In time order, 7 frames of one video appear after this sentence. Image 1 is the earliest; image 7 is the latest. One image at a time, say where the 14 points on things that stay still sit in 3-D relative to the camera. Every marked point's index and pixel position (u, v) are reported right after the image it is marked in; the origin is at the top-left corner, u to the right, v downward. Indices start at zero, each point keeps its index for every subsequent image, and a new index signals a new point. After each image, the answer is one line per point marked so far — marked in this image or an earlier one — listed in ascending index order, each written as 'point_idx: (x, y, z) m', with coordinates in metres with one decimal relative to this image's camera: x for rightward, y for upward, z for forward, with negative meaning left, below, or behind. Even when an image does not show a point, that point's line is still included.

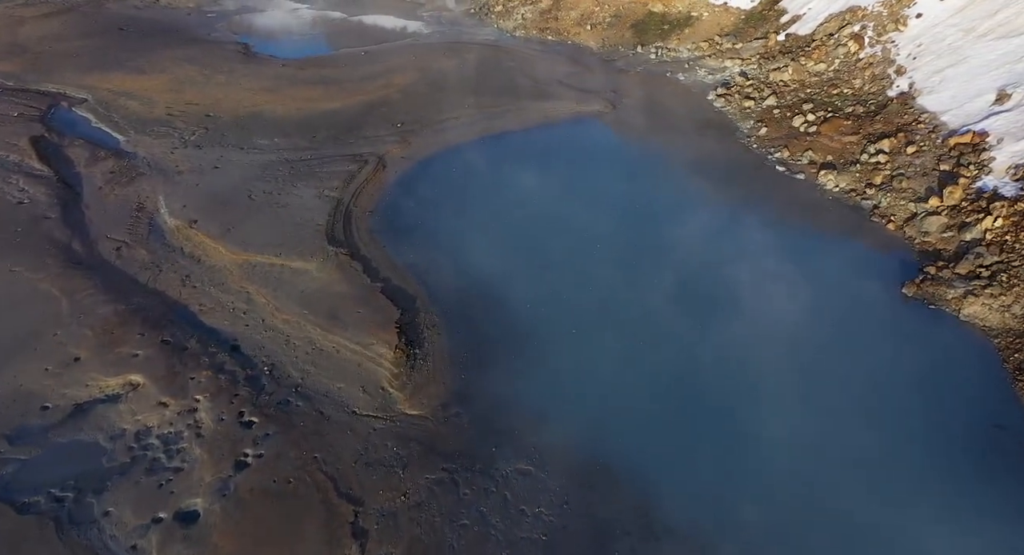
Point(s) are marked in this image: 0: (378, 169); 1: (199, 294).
0: (-3.4, +2.7, +16.3) m
1: (-5.9, -0.3, +11.9) m
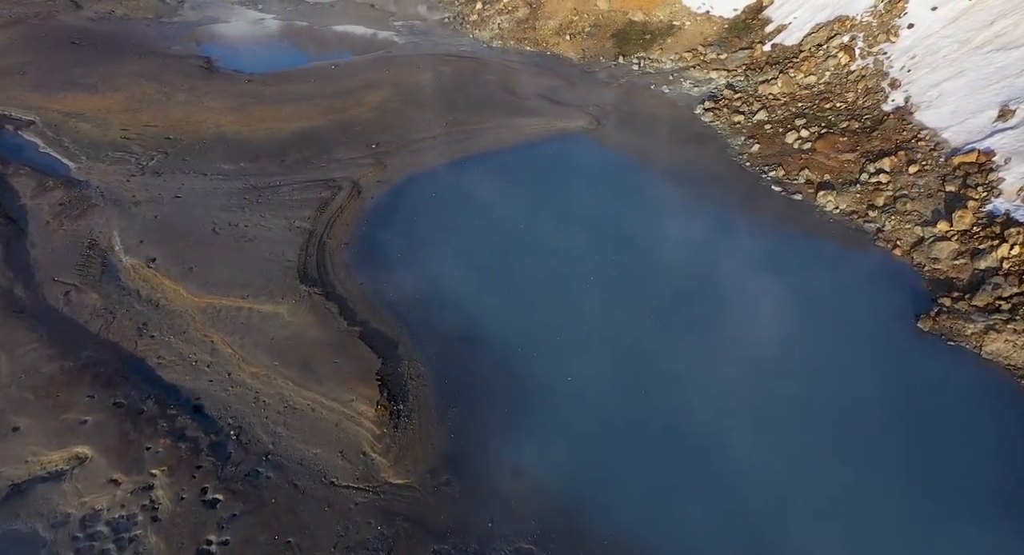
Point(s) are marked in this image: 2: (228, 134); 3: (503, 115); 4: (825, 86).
0: (-3.8, +1.9, +15.3) m
1: (-6.0, -1.2, +10.8) m
2: (-7.8, +3.9, +17.5) m
3: (-0.3, +4.8, +18.9) m
4: (+8.7, +5.3, +17.7) m
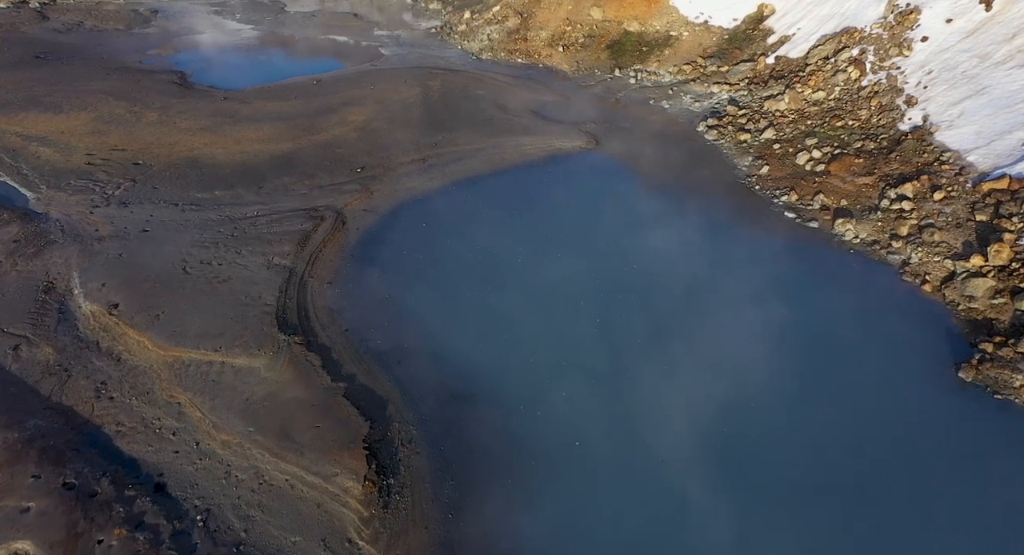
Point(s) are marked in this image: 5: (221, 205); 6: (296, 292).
0: (-3.9, +1.1, +14.2) m
1: (-6.0, -2.0, +9.7) m
2: (-7.9, +3.0, +16.3) m
3: (-0.5, +4.0, +17.9) m
4: (+8.5, +4.6, +16.8) m
5: (-6.7, +1.7, +14.6) m
6: (-4.1, -0.3, +12.2) m
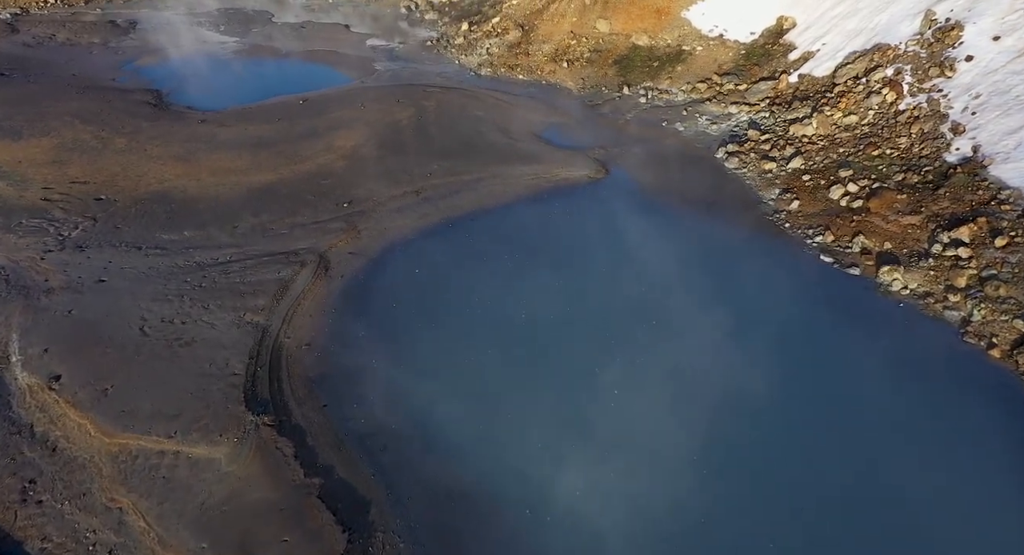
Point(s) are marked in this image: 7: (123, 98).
0: (-3.8, +0.1, +12.6) m
1: (-5.9, -3.0, +8.1) m
2: (-7.9, +2.0, +14.8) m
3: (-0.4, +3.0, +16.3) m
4: (+8.6, +3.6, +15.3) m
5: (-6.6, +0.6, +13.1) m
6: (-4.0, -1.3, +10.6) m
7: (-11.8, +5.4, +19.4) m
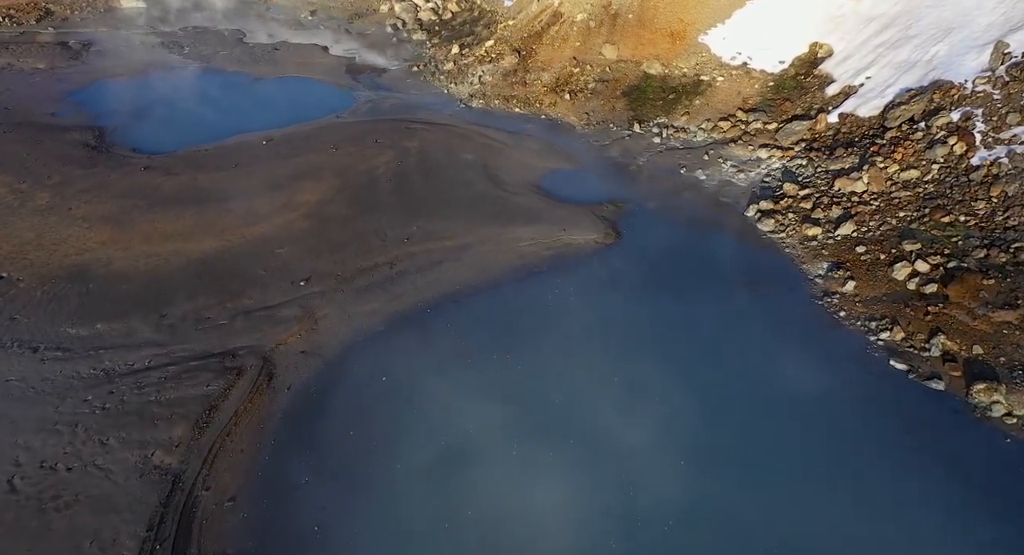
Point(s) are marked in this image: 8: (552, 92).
0: (-4.0, -1.7, +10.0) m
1: (-6.0, -4.8, +5.4) m
2: (-8.0, +0.2, +12.2) m
3: (-0.6, +1.2, +13.7) m
4: (+8.4, +1.8, +12.7) m
5: (-6.7, -1.2, +10.4) m
6: (-4.2, -3.1, +8.0) m
7: (-11.9, +3.6, +16.8) m
8: (+1.2, +5.4, +18.7) m
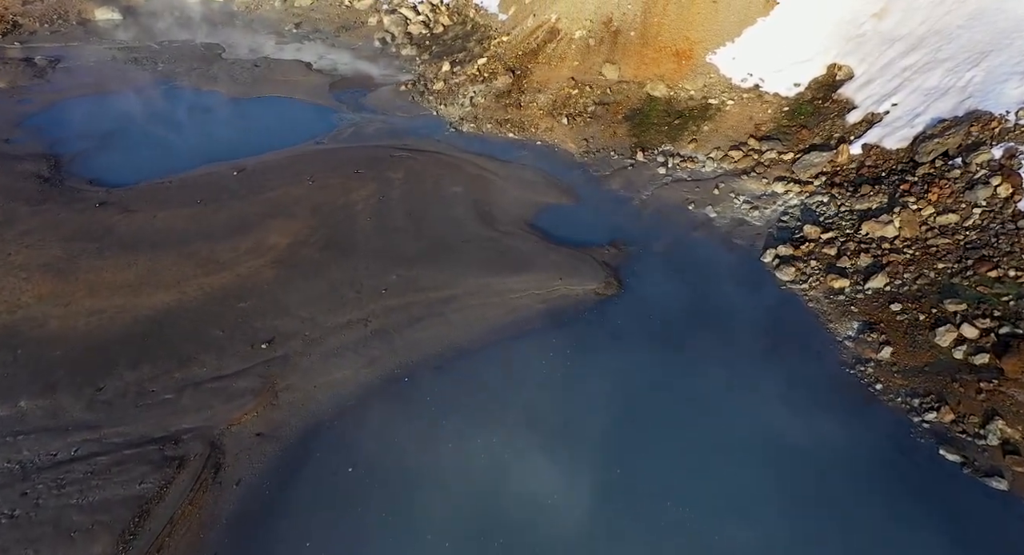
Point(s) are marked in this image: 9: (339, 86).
0: (-4.1, -2.7, +8.5) m
1: (-6.2, -5.8, +4.0) m
2: (-8.2, -0.9, +10.7) m
3: (-0.8, +0.1, +12.3) m
4: (+8.2, +0.8, +11.3) m
5: (-6.9, -2.2, +9.0) m
6: (-4.4, -4.1, +6.5) m
7: (-12.1, +2.6, +15.3) m
8: (+1.0, +4.3, +17.3) m
9: (-5.3, +5.9, +19.9) m
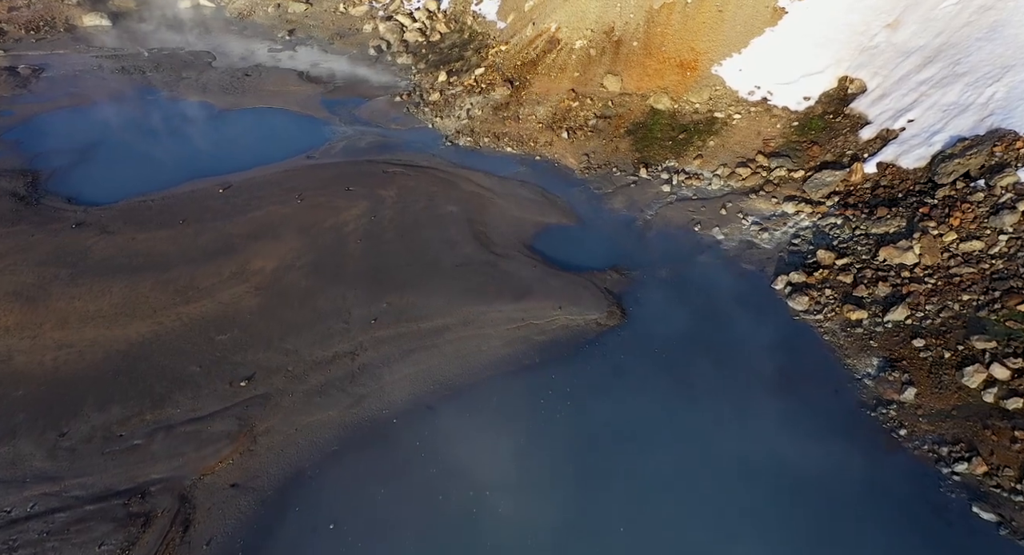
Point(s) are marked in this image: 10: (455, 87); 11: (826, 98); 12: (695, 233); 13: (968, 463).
0: (-4.2, -3.2, +7.8) m
1: (-6.3, -6.3, +3.3) m
2: (-8.3, -1.4, +10.0) m
3: (-0.8, -0.4, +11.6) m
4: (+8.2, +0.2, +10.6) m
5: (-7.0, -2.7, +8.3) m
6: (-4.4, -4.6, +5.8) m
7: (-12.2, +2.0, +14.6) m
8: (+0.9, +3.8, +16.6) m
9: (-5.4, +5.3, +19.2) m
10: (-1.7, +5.4, +18.2) m
11: (+7.5, +4.2, +15.2) m
12: (+3.9, +0.9, +13.5) m
13: (+6.1, -2.4, +8.5) m
